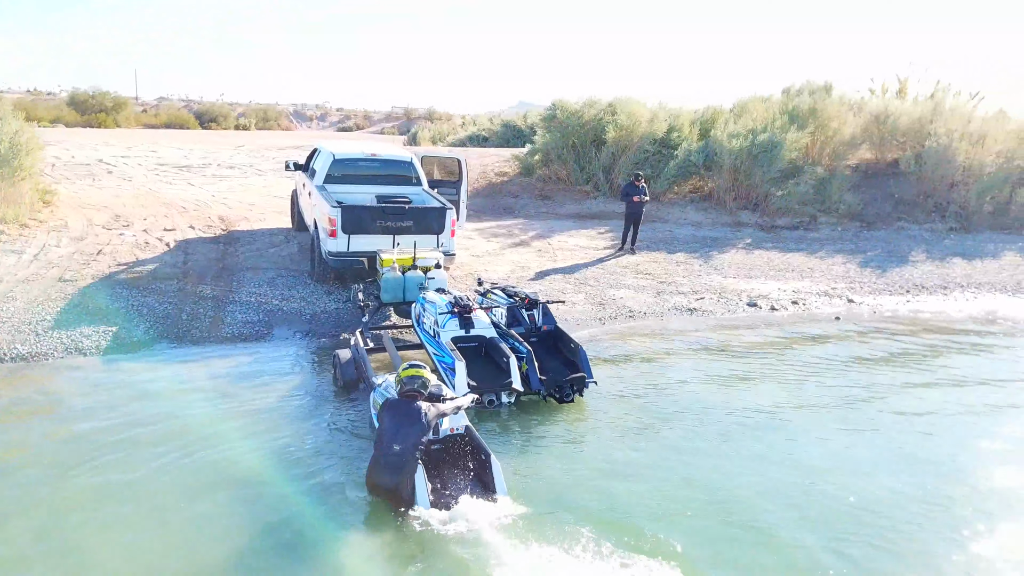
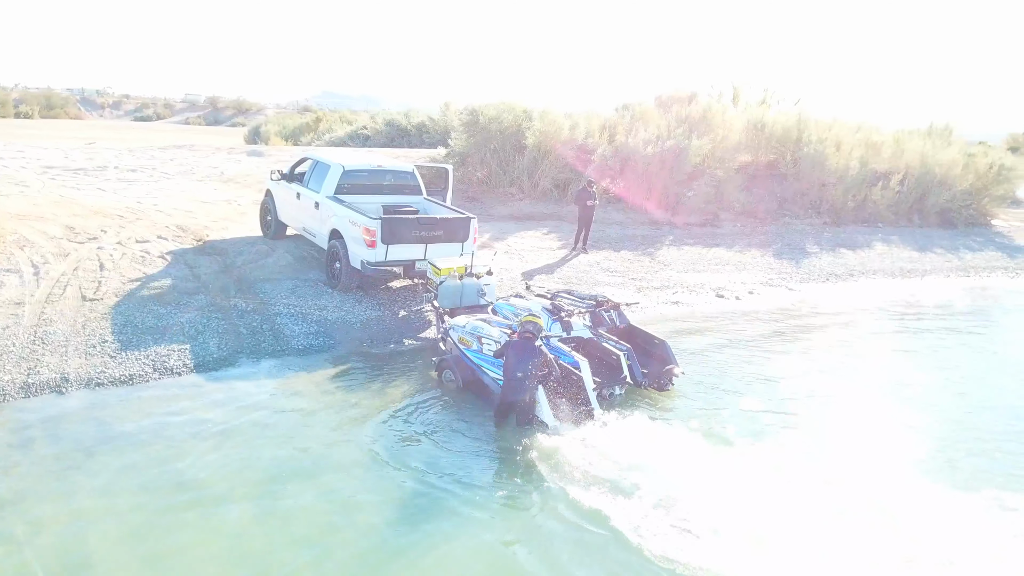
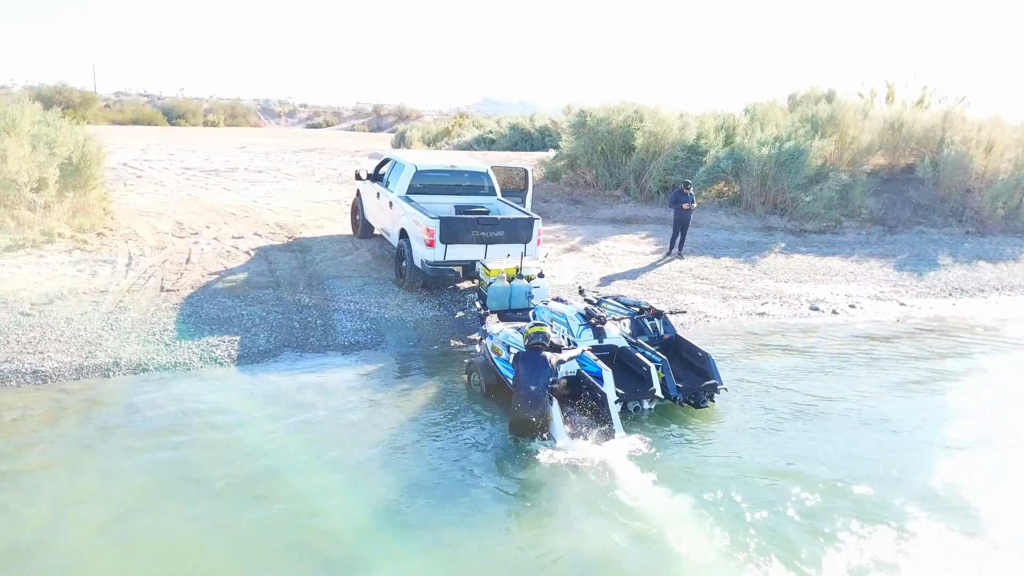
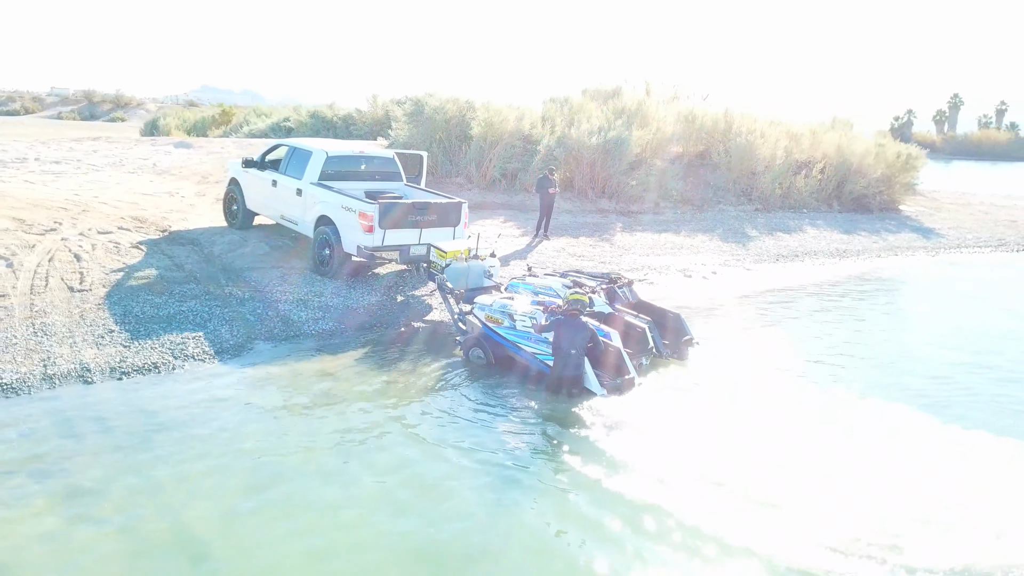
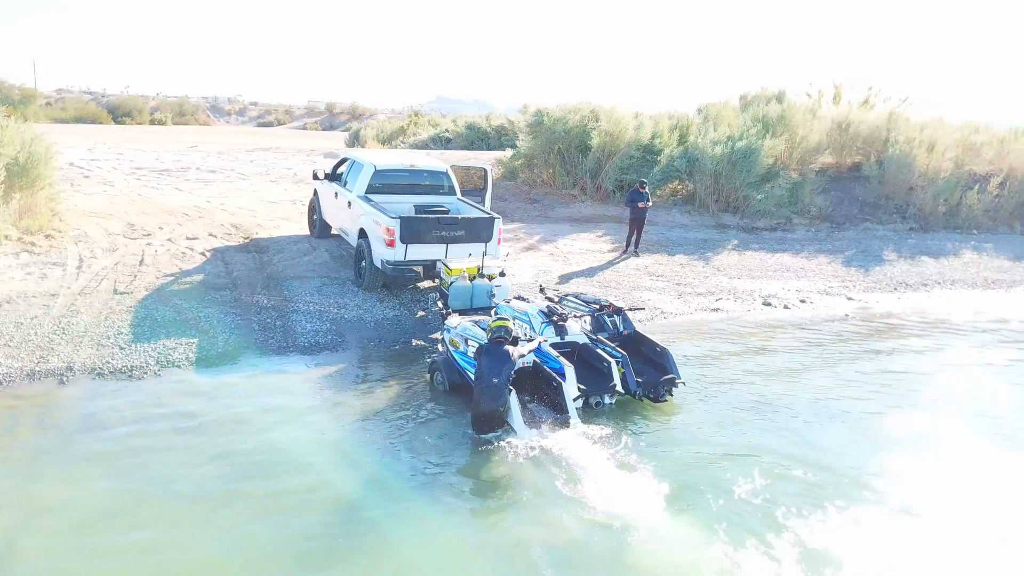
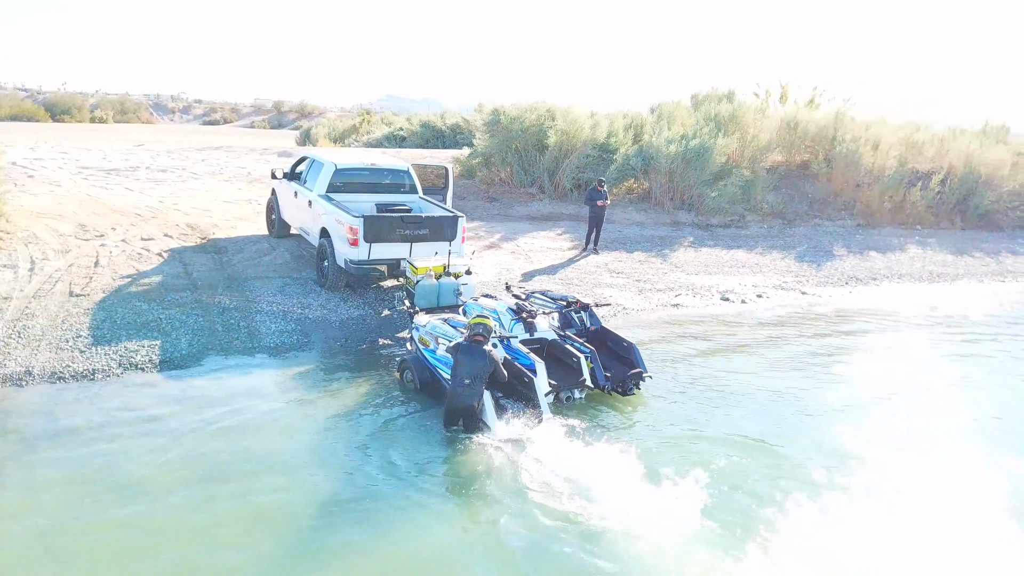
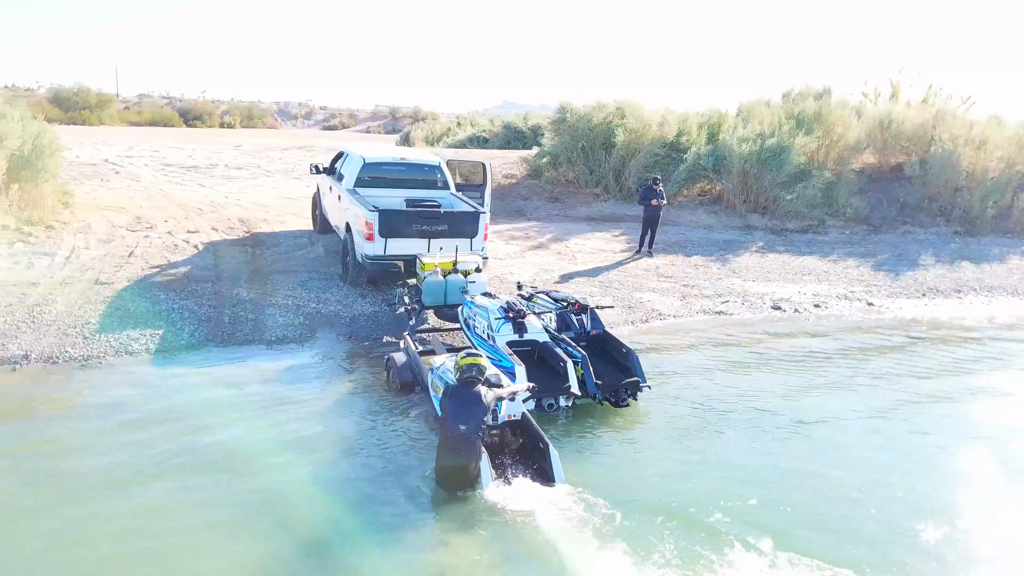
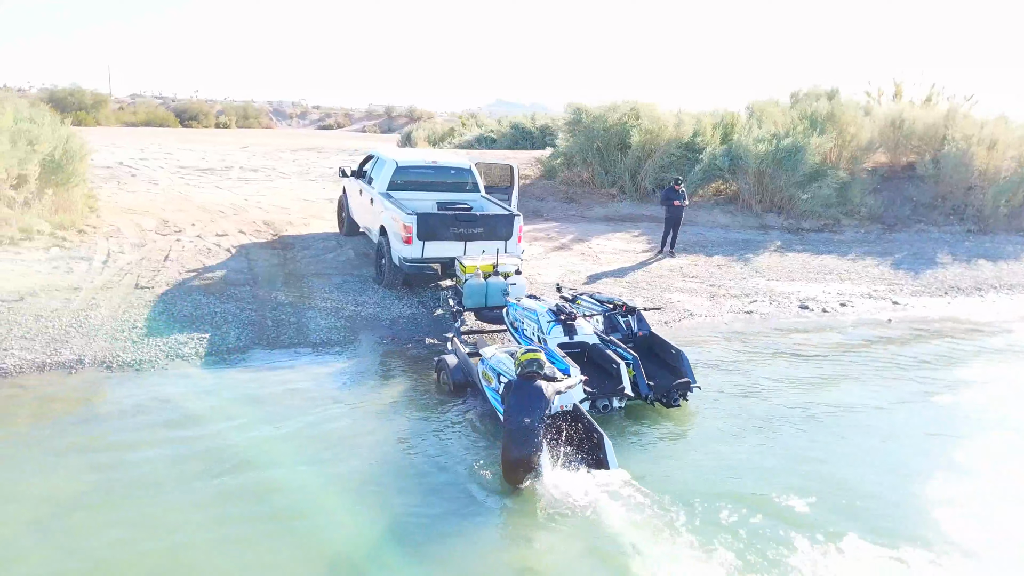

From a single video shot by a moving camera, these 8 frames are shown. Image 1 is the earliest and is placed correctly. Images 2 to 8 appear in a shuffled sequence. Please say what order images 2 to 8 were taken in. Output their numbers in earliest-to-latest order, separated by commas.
7, 8, 3, 5, 6, 2, 4
